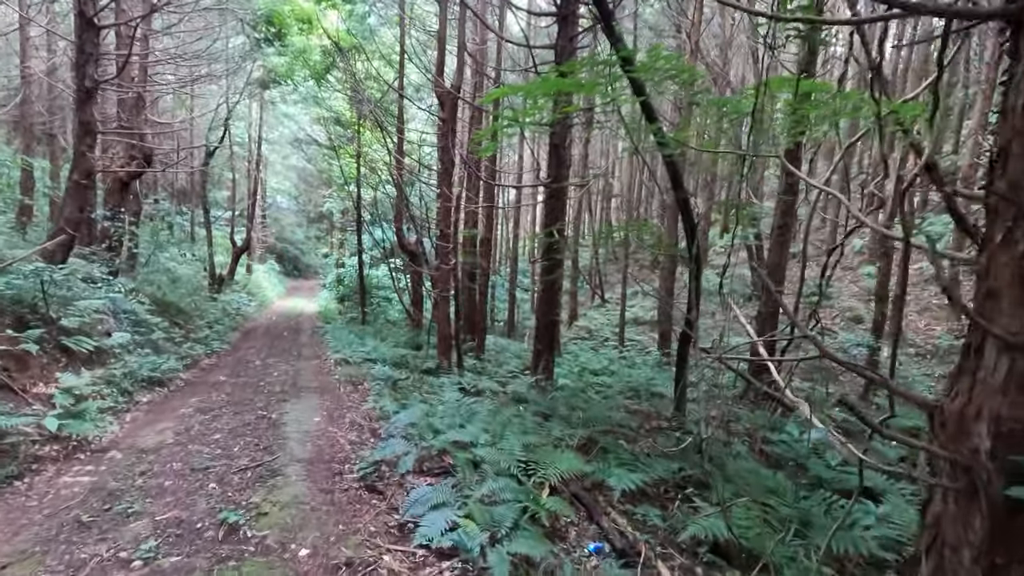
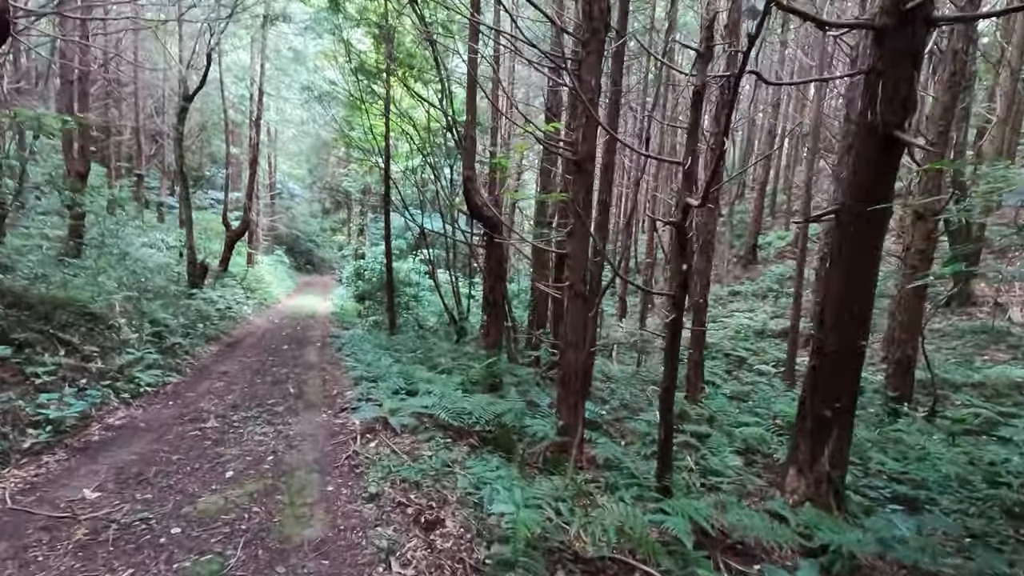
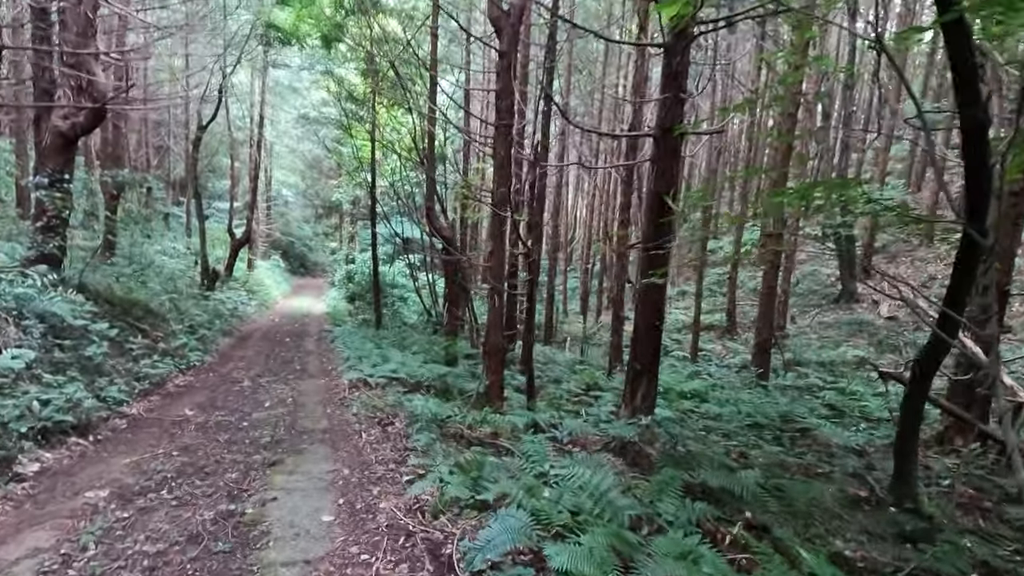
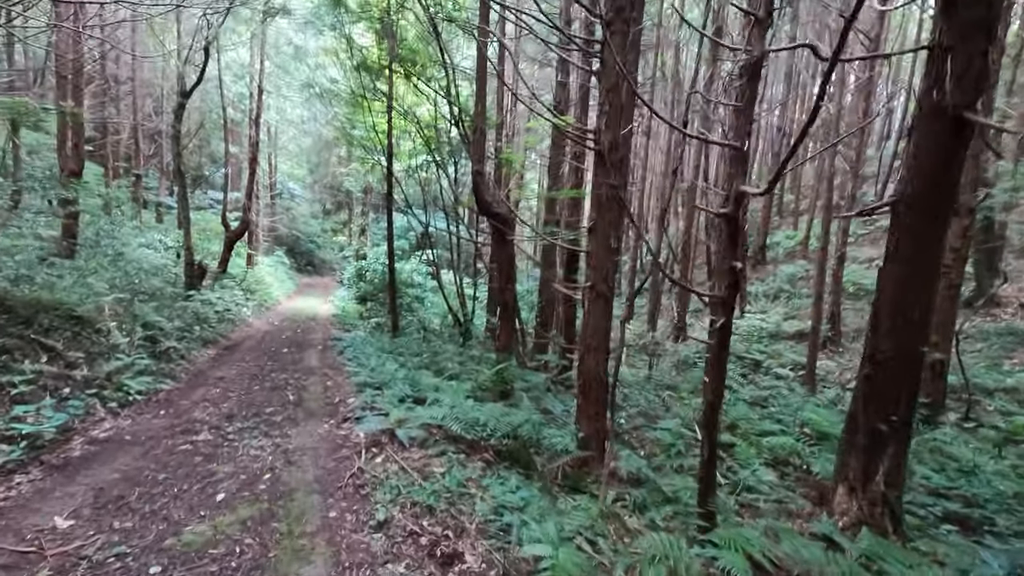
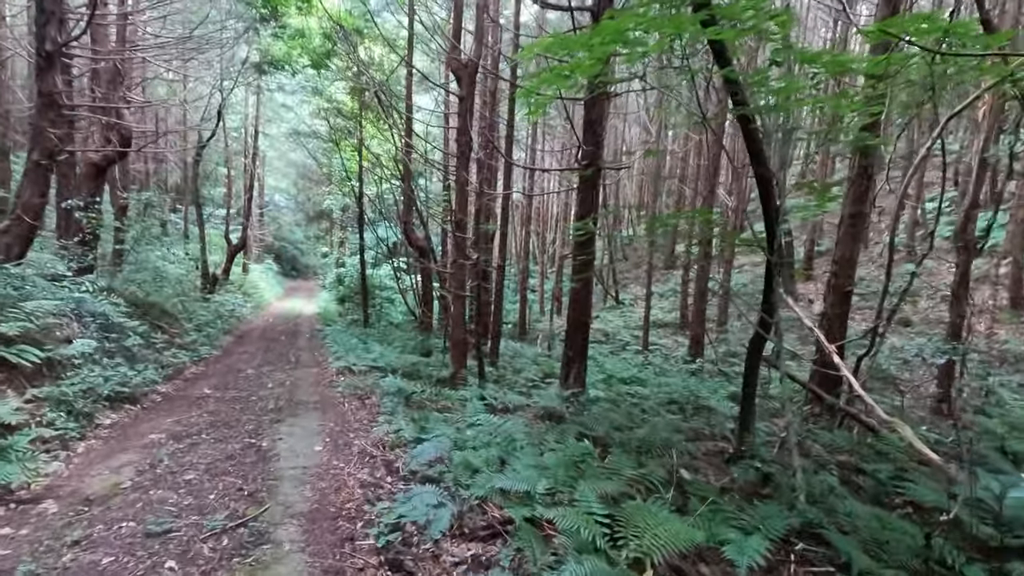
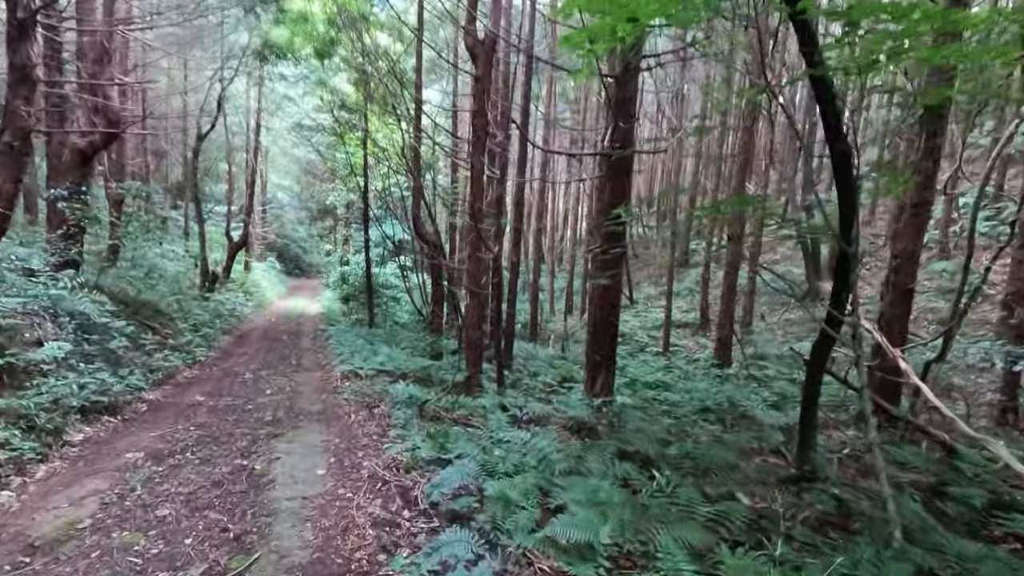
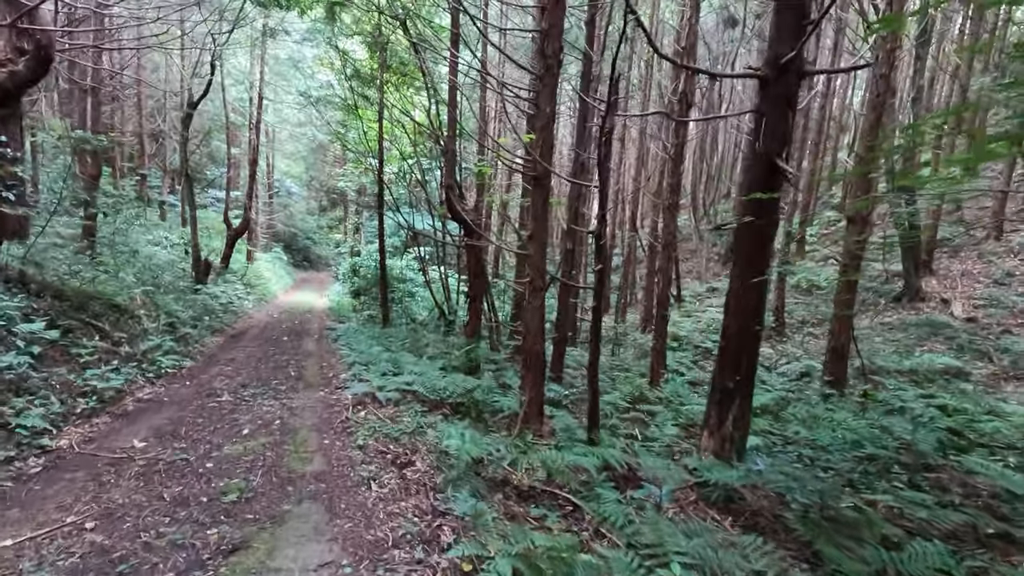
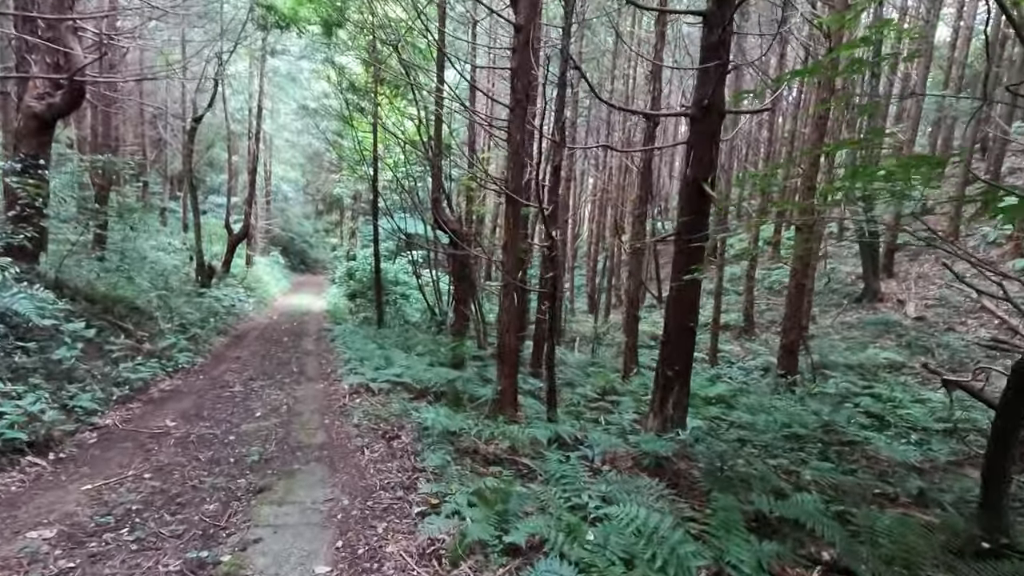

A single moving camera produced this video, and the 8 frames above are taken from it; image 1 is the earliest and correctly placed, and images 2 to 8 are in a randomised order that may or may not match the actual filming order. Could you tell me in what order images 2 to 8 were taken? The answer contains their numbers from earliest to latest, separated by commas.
5, 6, 3, 8, 7, 2, 4
